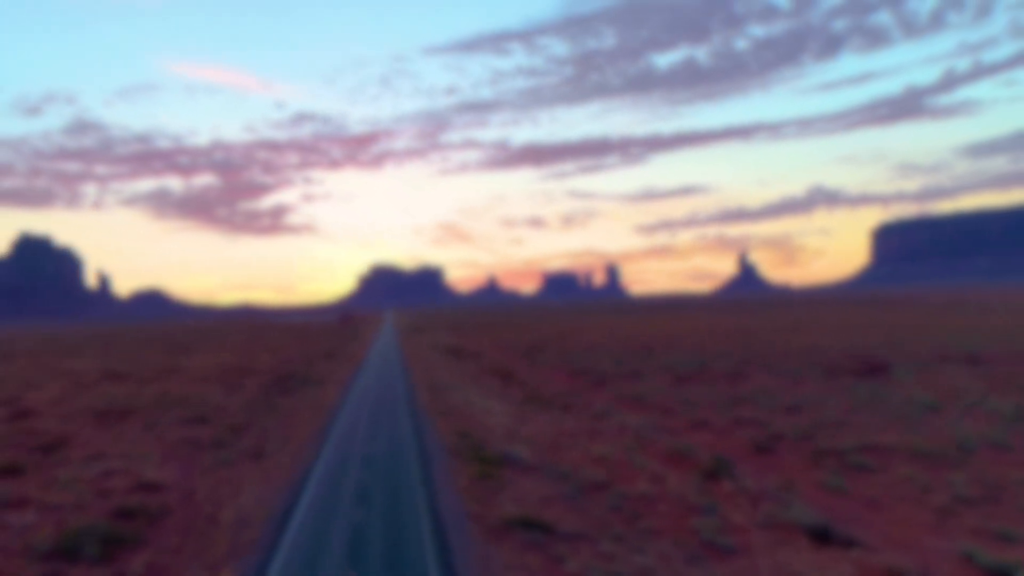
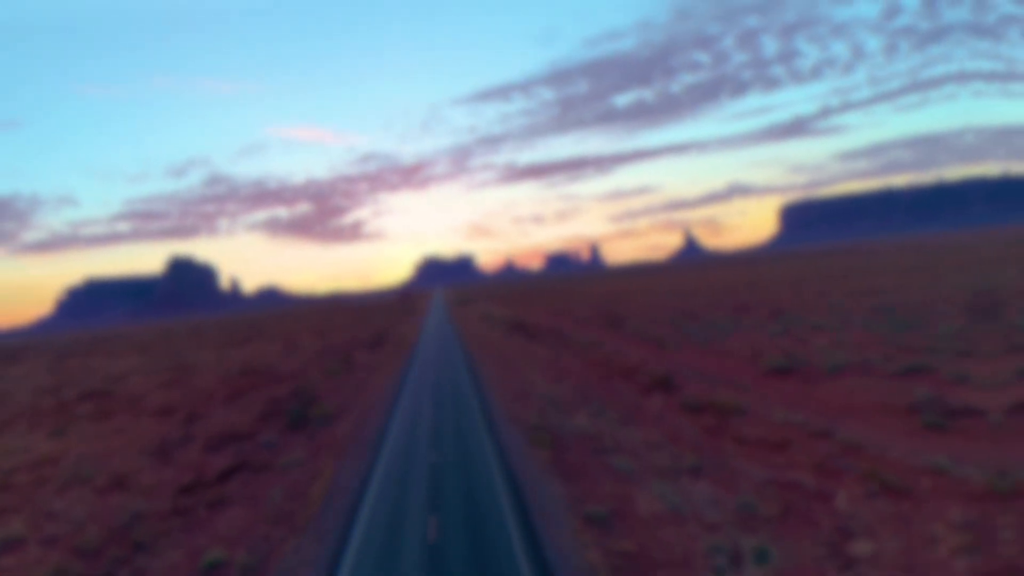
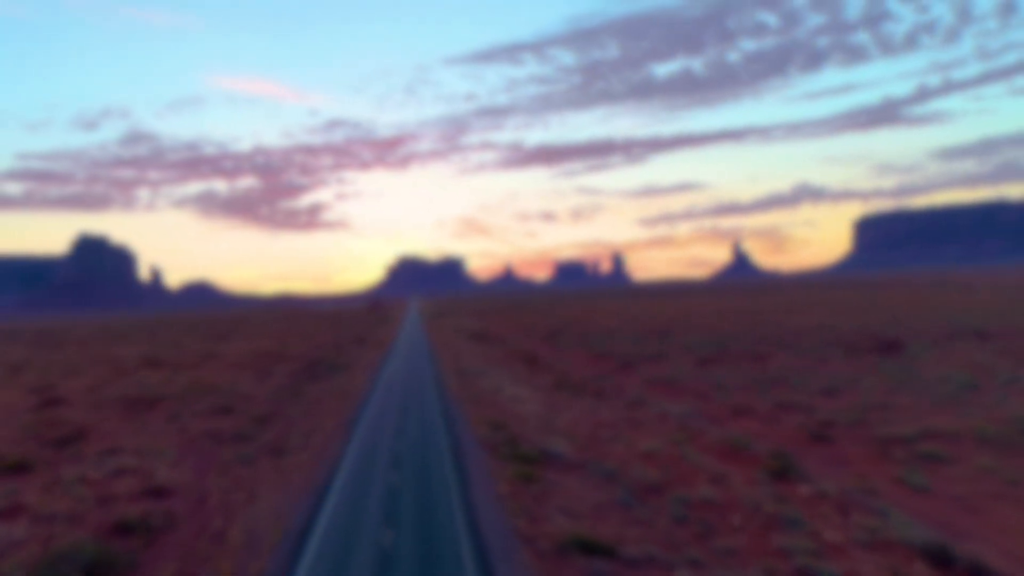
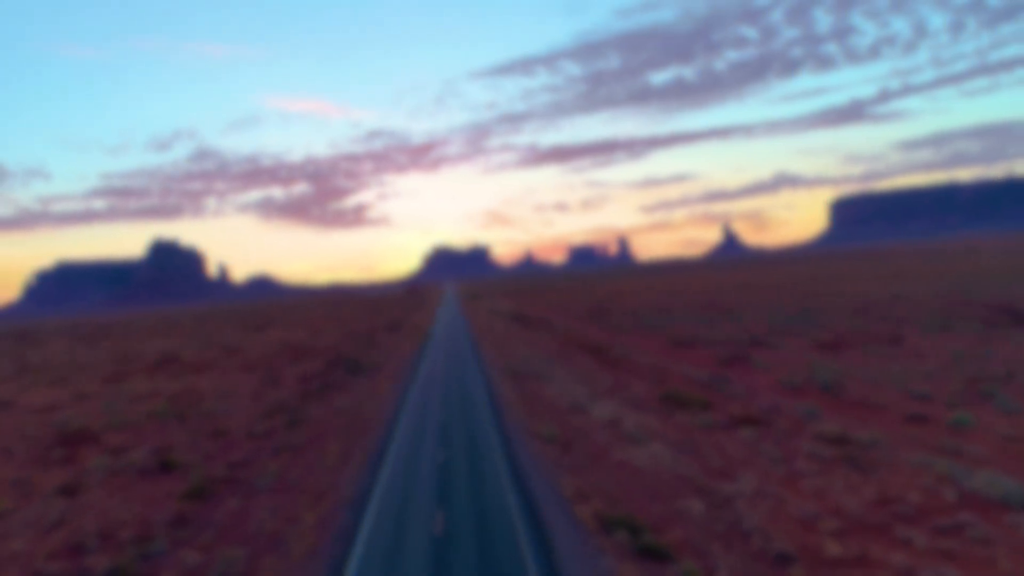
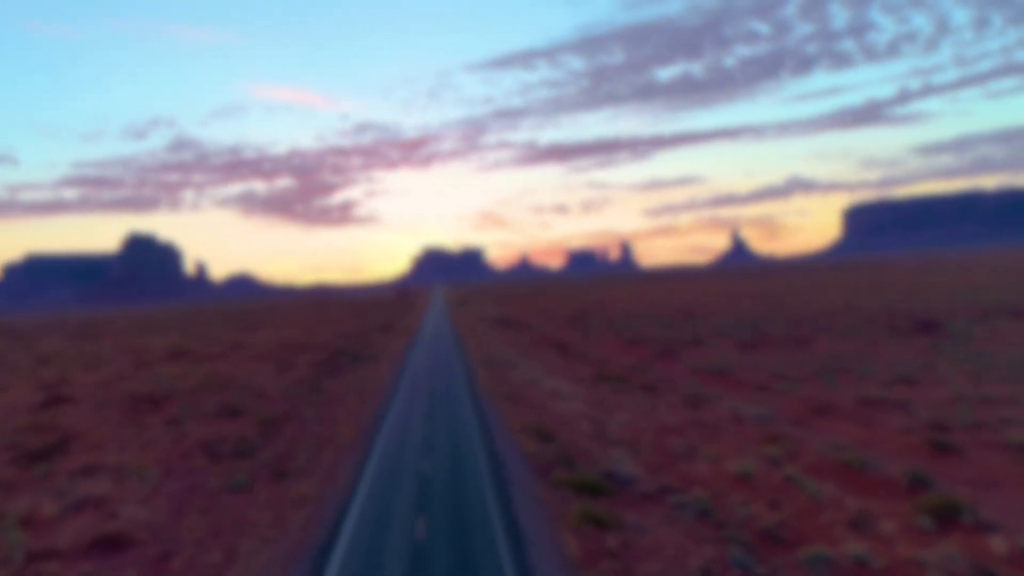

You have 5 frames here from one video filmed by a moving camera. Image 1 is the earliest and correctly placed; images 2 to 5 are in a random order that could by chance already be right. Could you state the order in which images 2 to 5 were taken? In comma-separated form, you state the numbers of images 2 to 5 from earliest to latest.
3, 5, 4, 2
